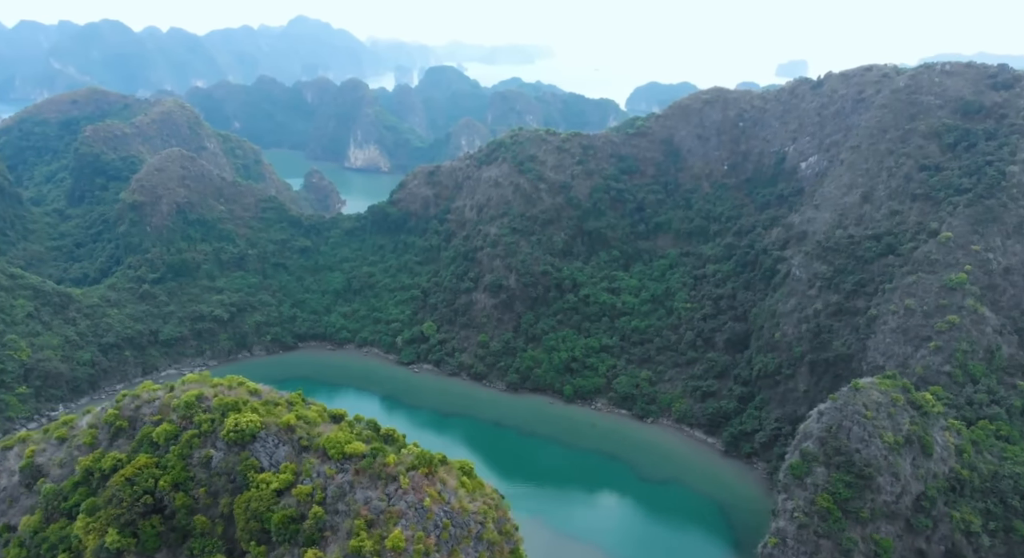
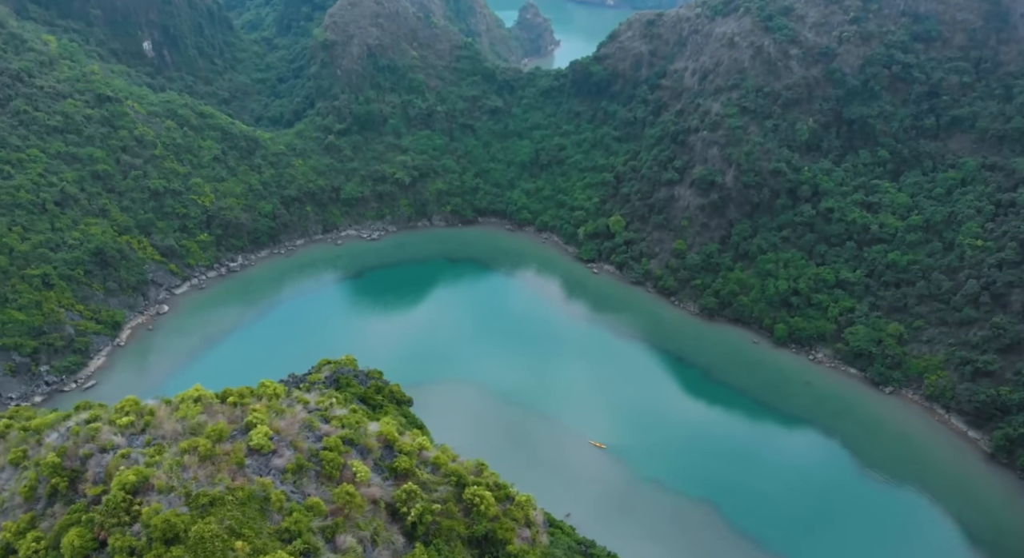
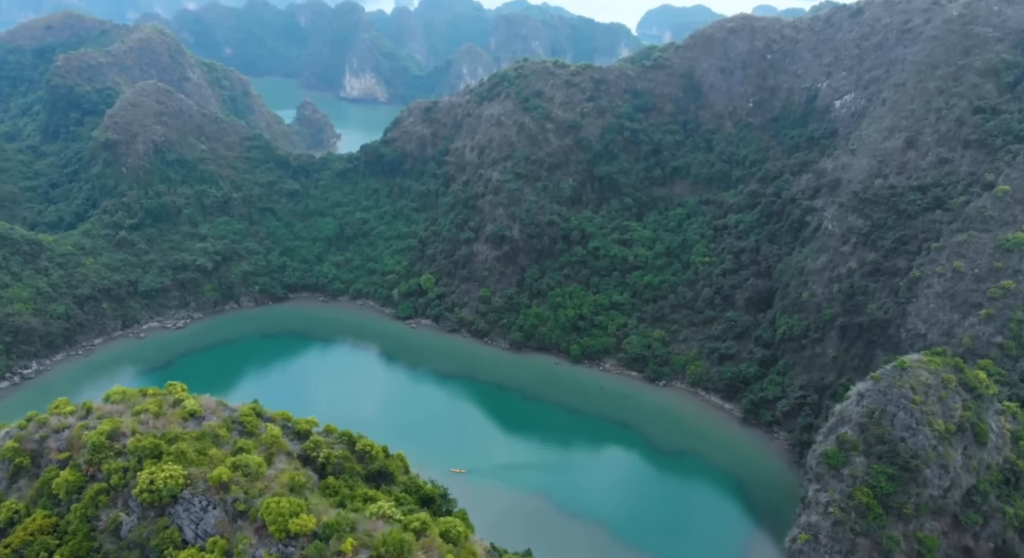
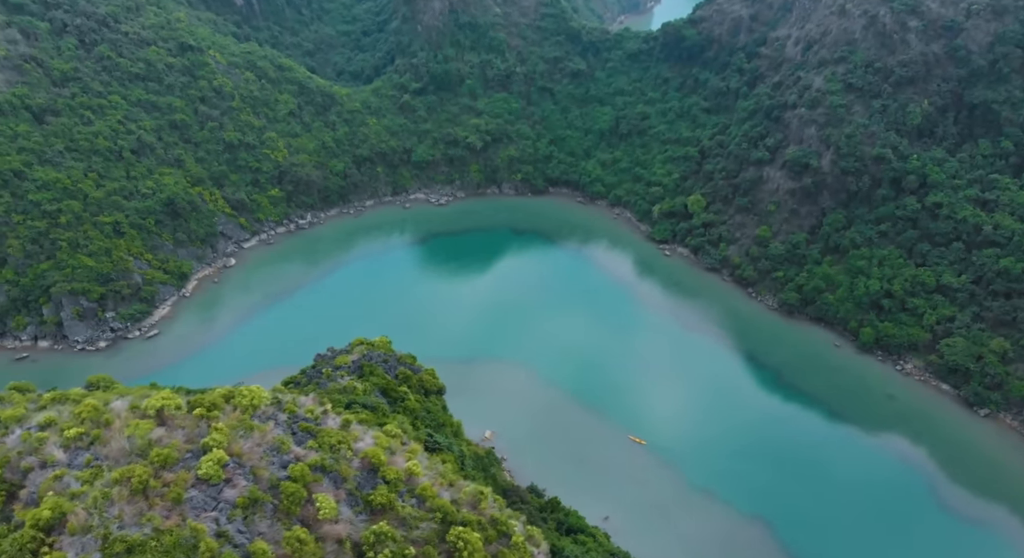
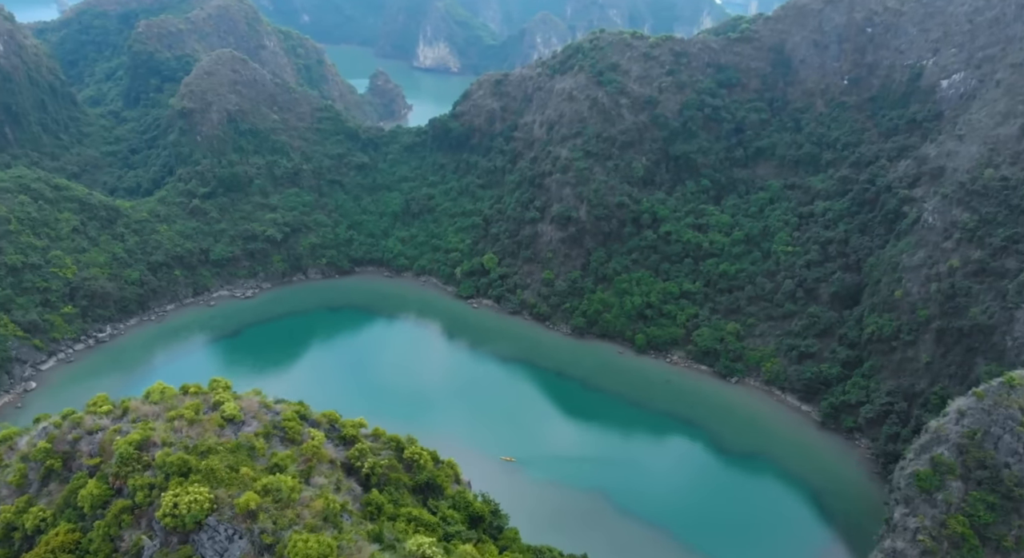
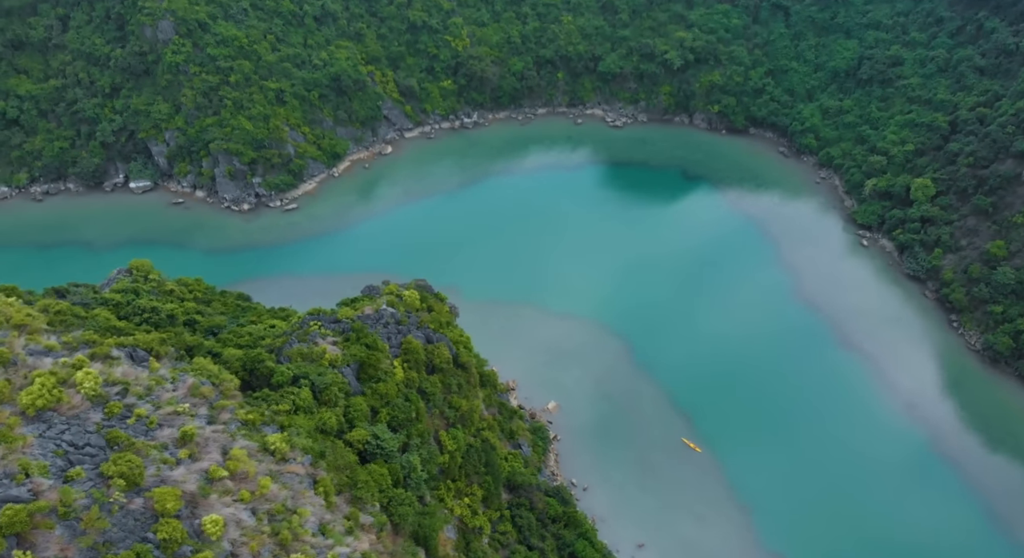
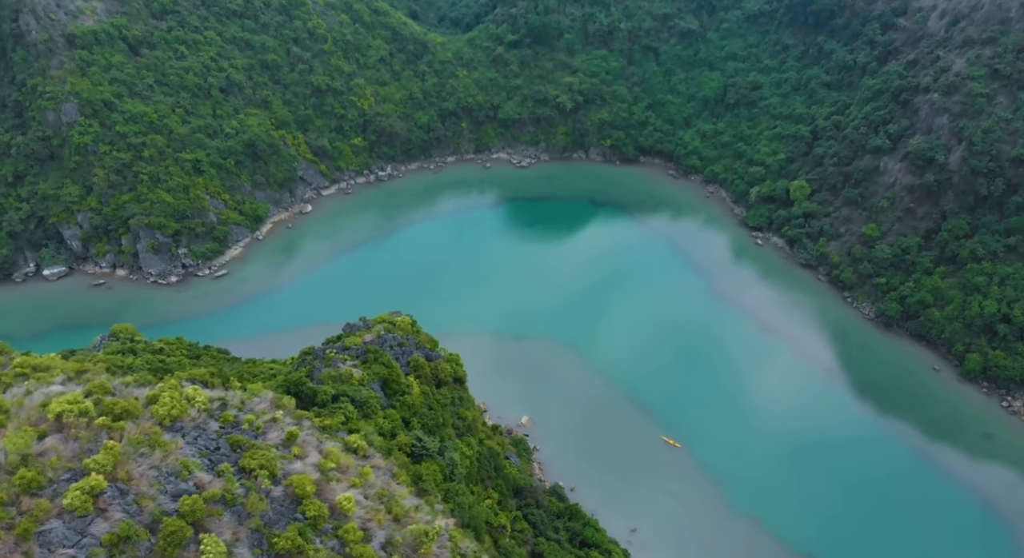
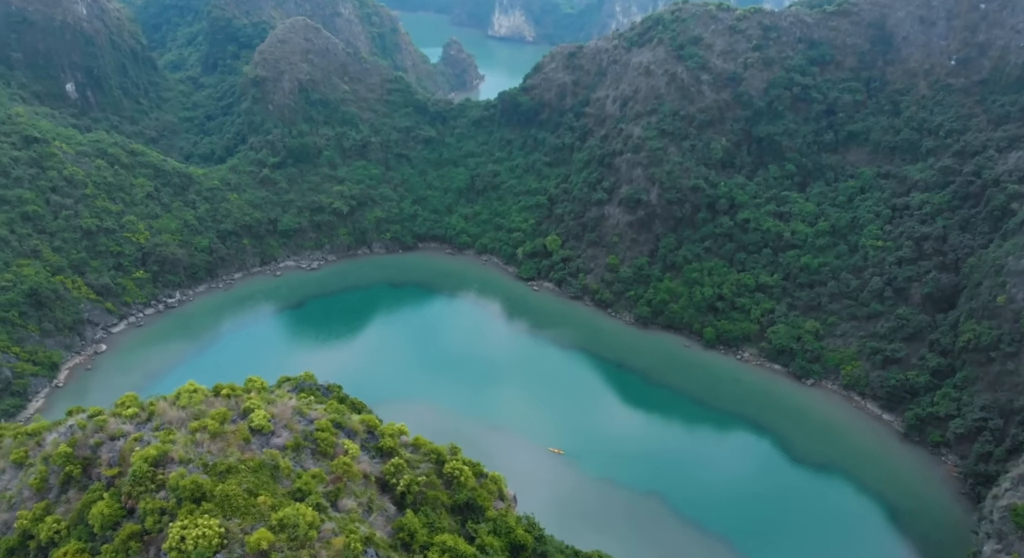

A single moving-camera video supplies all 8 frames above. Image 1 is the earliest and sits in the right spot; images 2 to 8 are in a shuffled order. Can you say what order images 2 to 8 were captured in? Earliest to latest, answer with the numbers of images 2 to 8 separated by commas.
3, 5, 8, 2, 4, 7, 6
